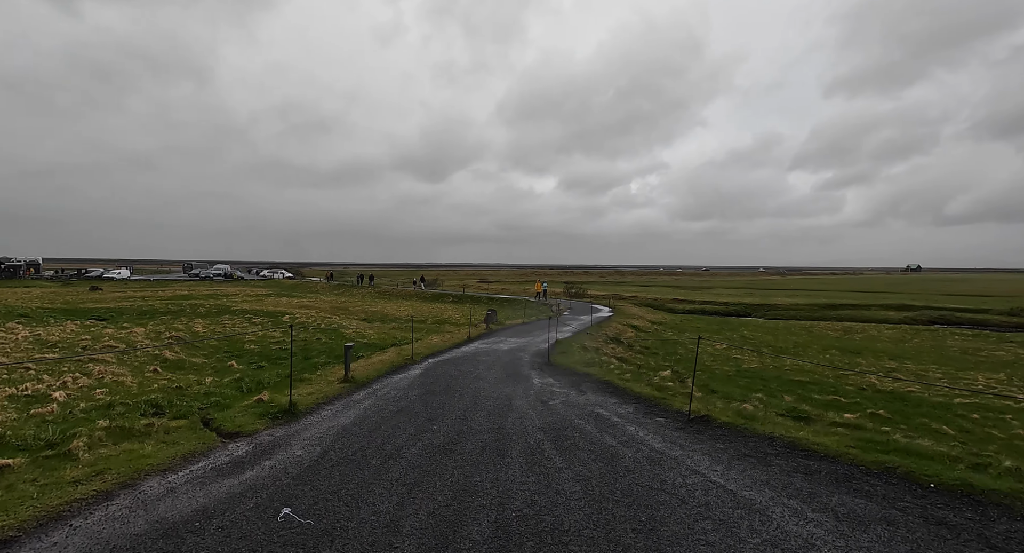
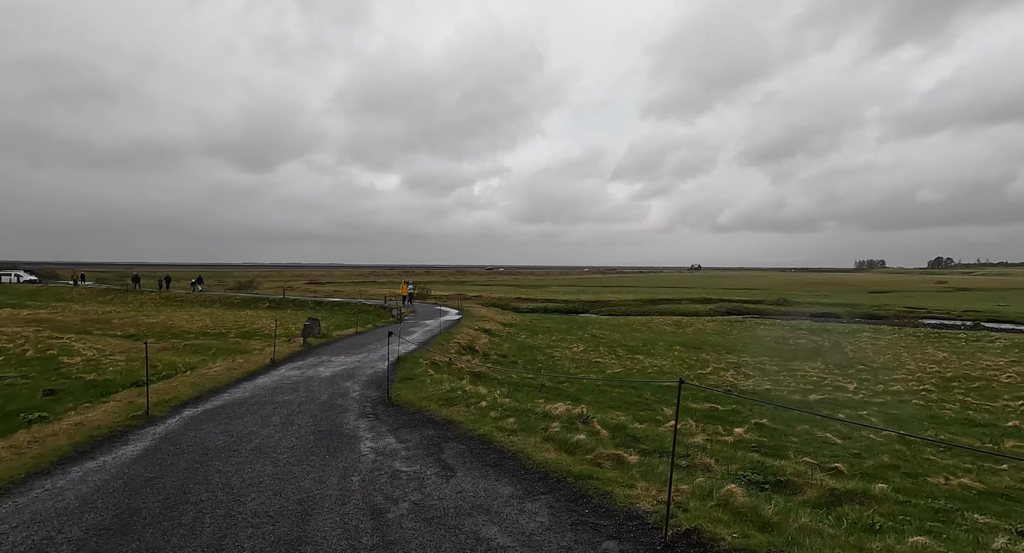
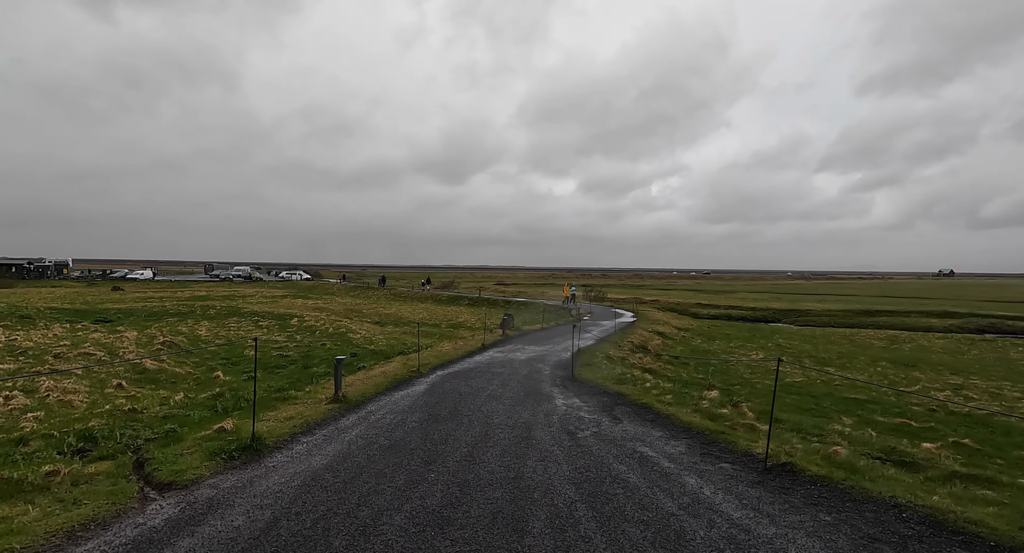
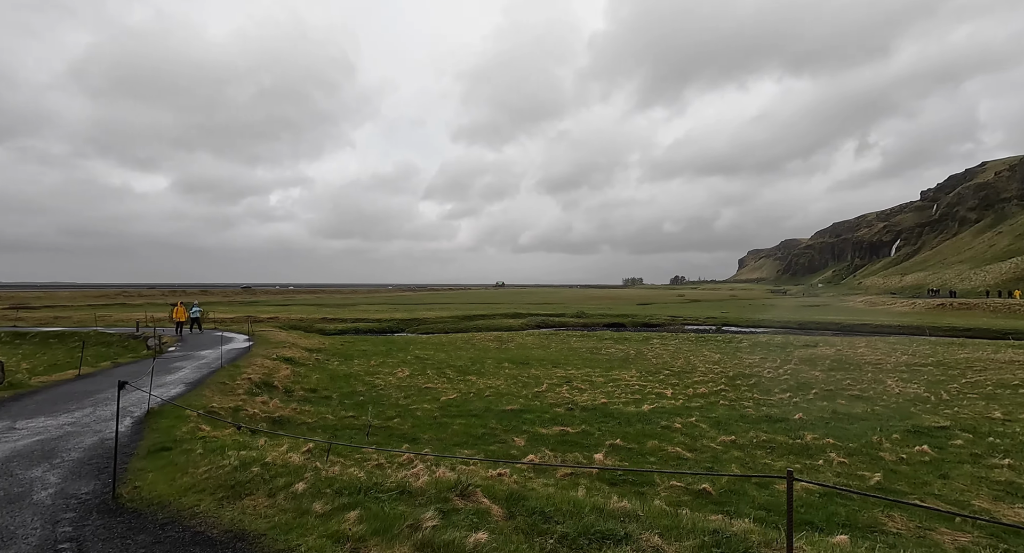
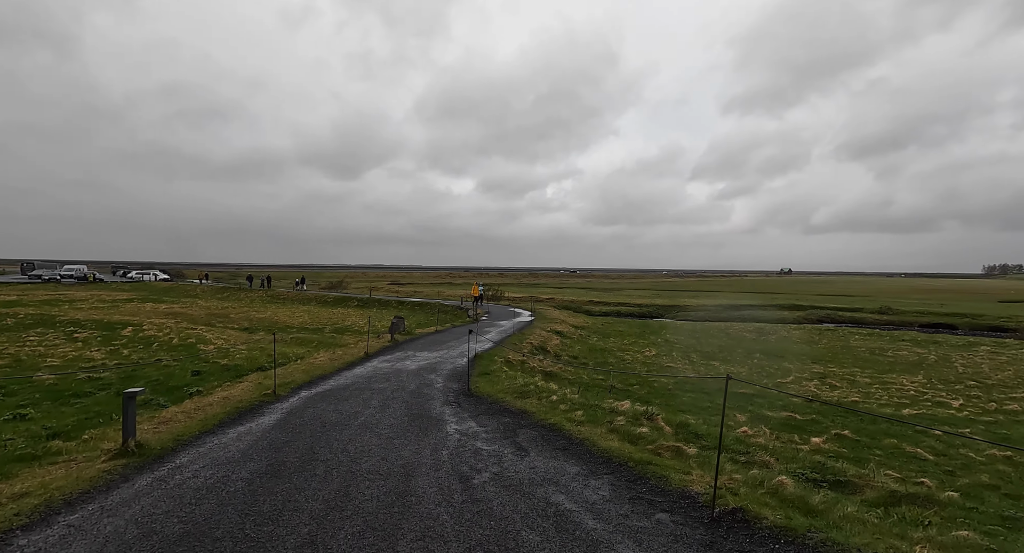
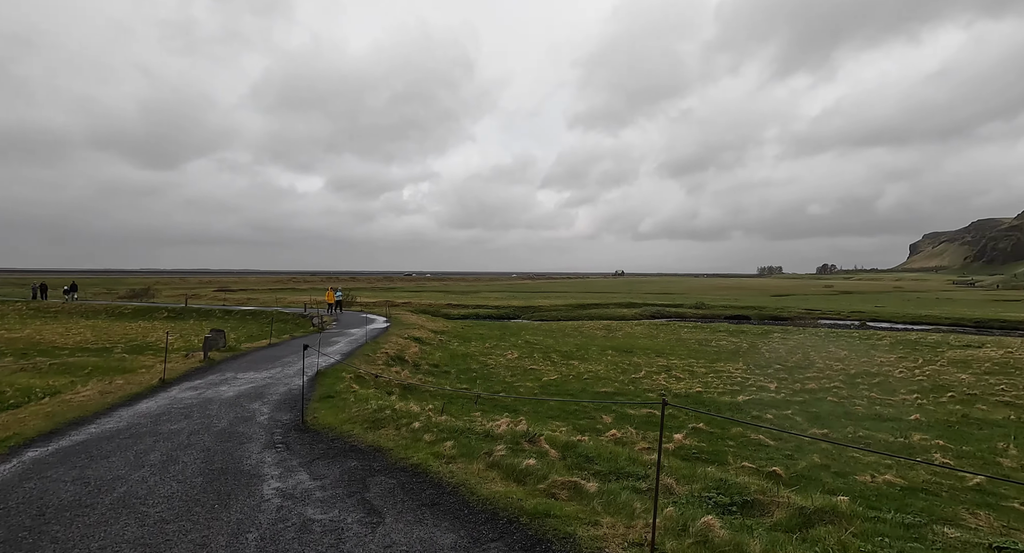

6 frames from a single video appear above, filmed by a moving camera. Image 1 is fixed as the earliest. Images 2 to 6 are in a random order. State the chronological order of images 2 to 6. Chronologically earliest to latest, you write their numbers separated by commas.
3, 5, 2, 6, 4
